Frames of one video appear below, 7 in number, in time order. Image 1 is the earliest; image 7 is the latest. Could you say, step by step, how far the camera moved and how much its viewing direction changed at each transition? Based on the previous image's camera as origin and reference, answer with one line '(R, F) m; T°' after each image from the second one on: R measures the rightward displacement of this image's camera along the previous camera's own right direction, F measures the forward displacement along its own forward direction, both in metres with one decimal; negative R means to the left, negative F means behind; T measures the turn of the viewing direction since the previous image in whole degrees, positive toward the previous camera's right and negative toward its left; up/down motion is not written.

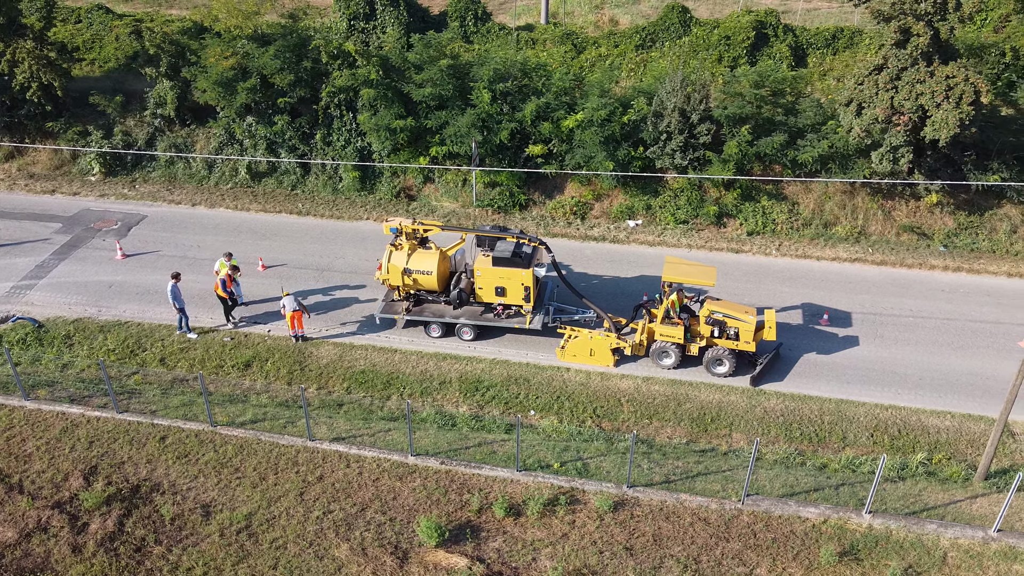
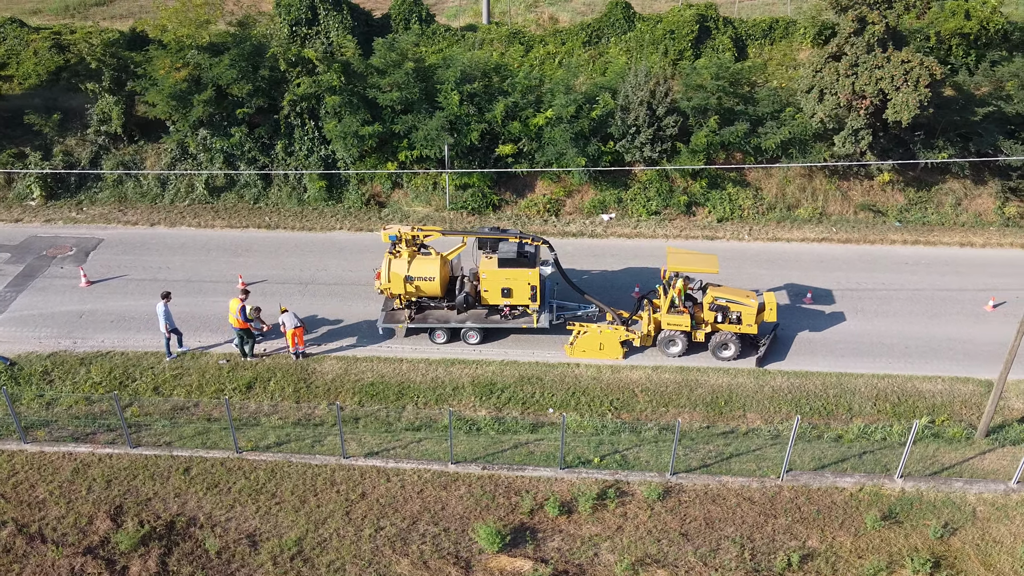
(-1.8, +0.1) m; +7°
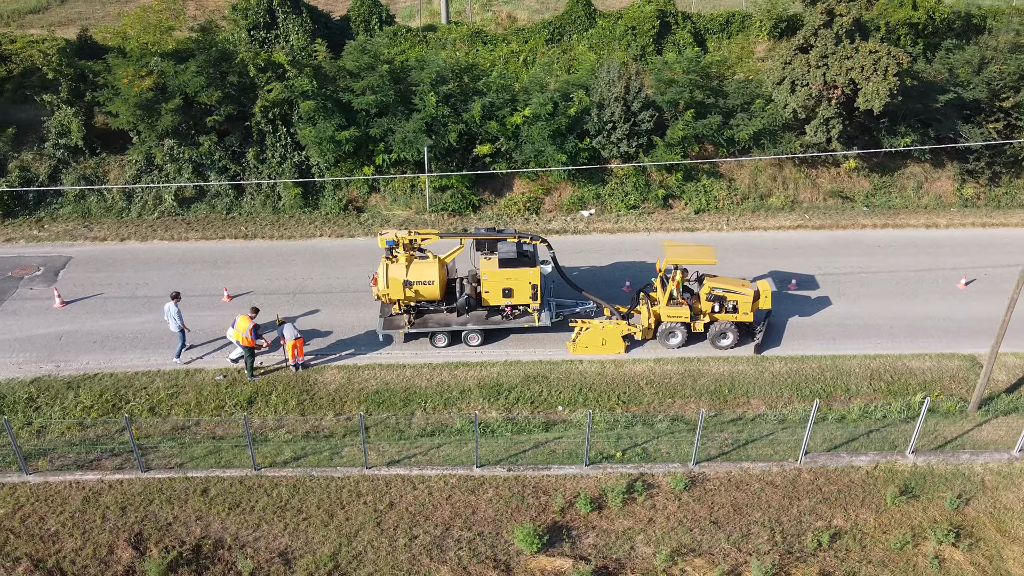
(-1.1, +0.1) m; +4°
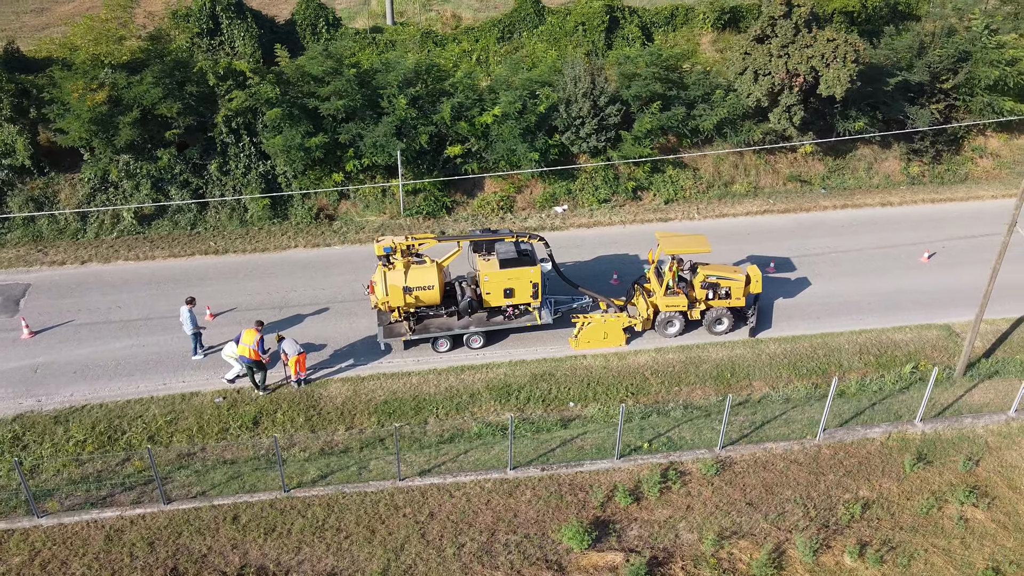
(-1.5, +0.1) m; +6°
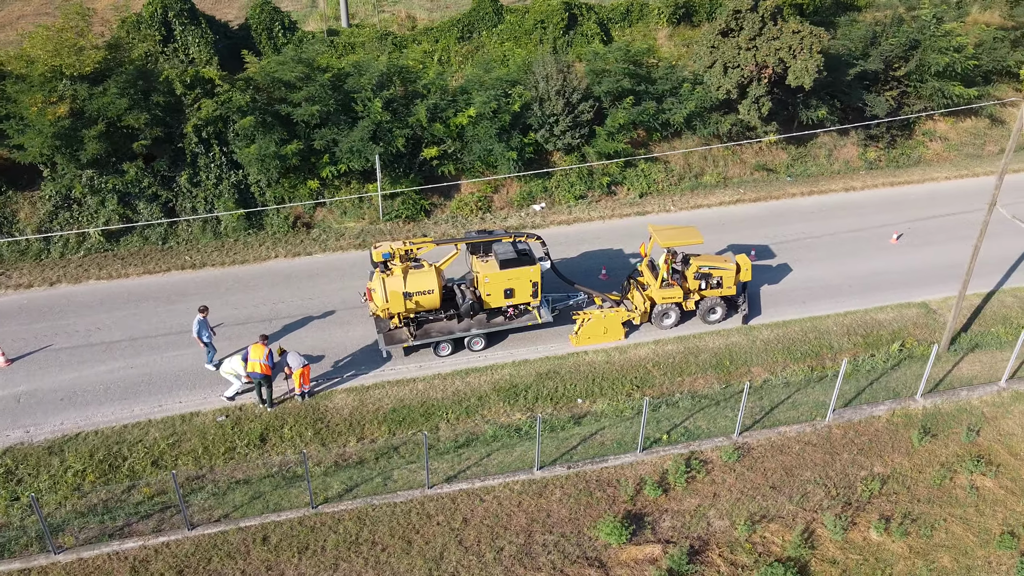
(-1.2, +0.1) m; +5°
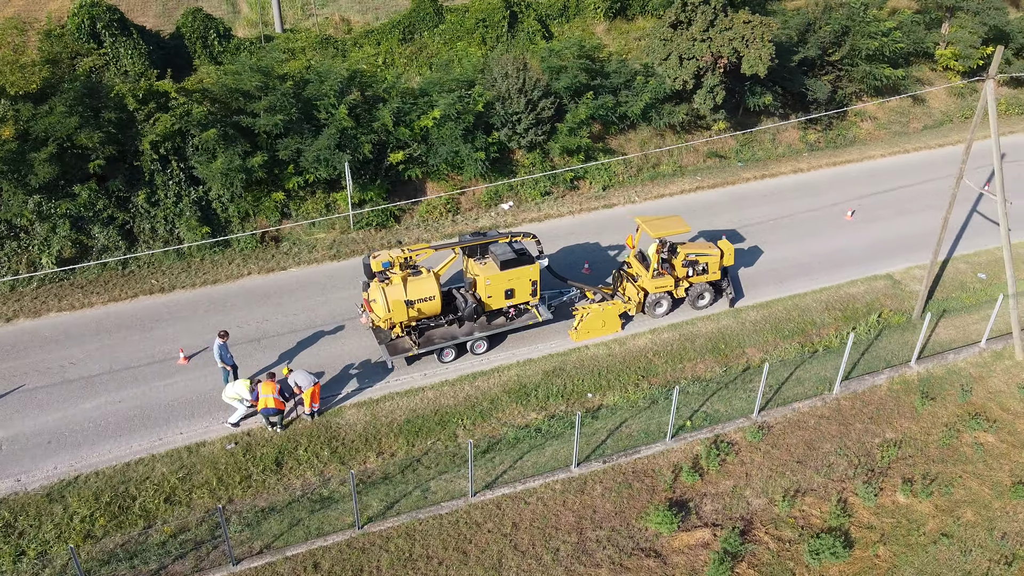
(-1.7, +0.1) m; +7°
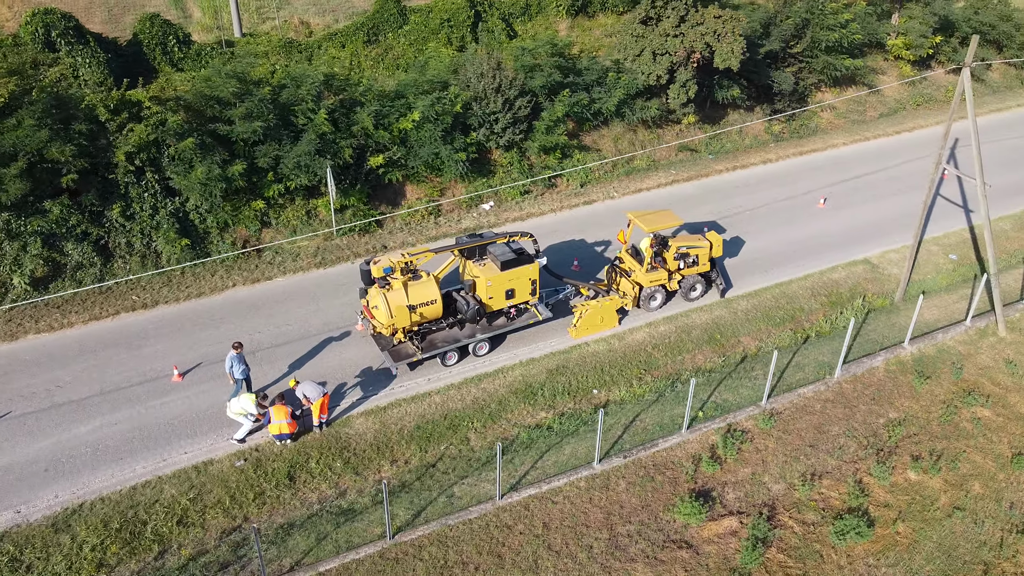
(-1.0, +0.1) m; +4°
